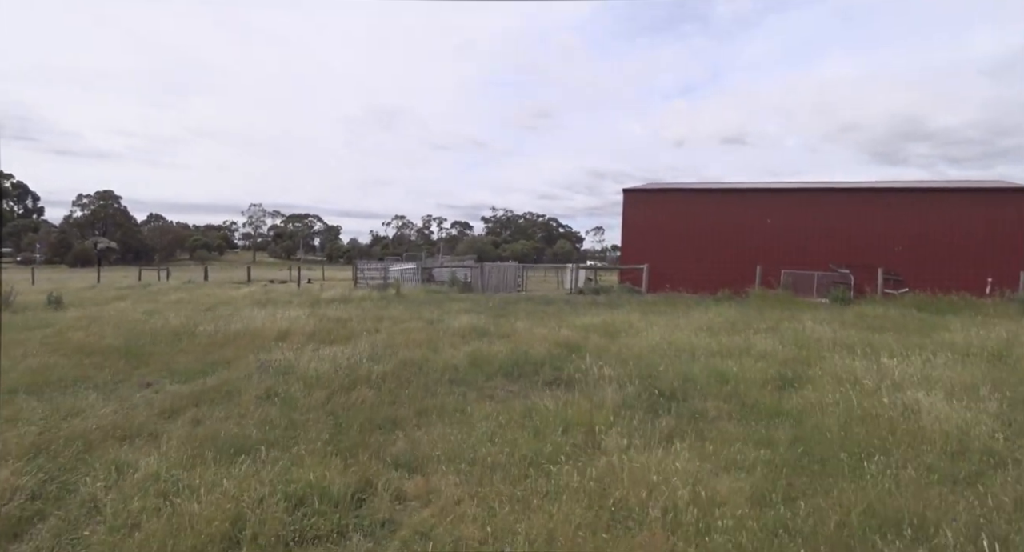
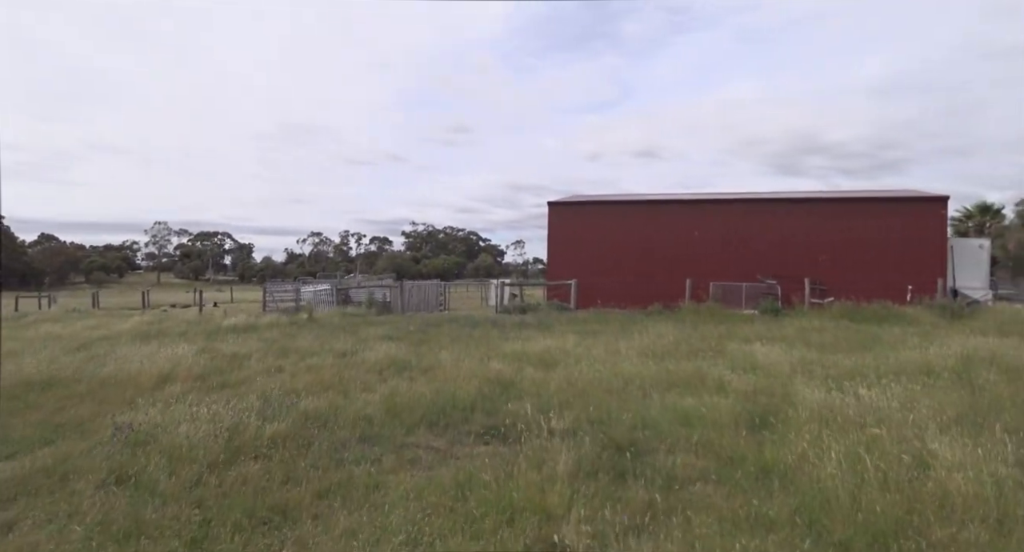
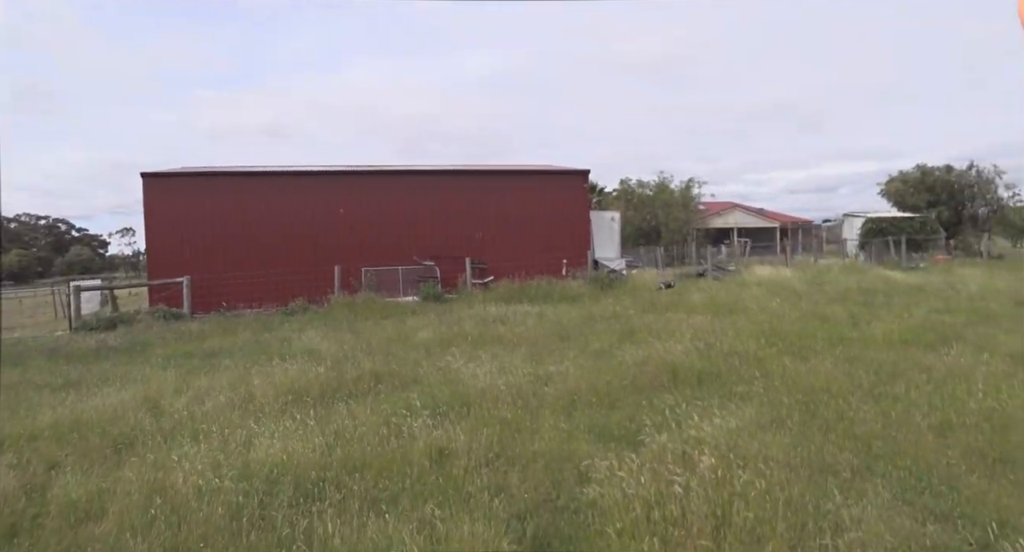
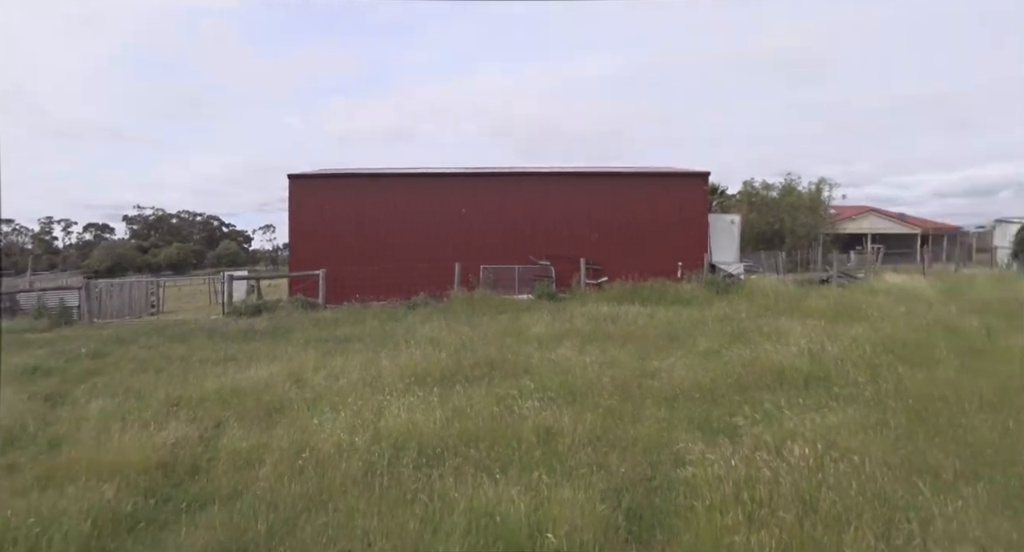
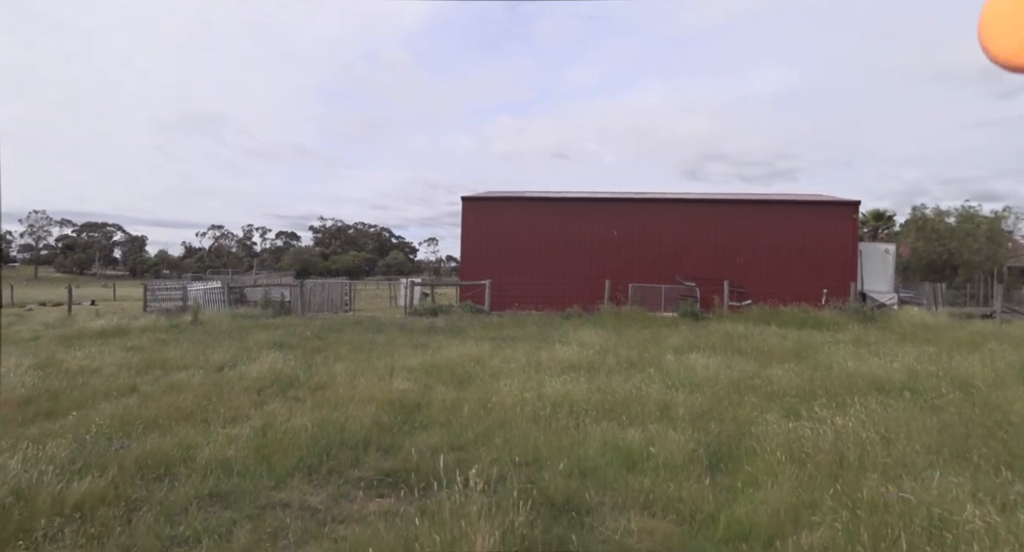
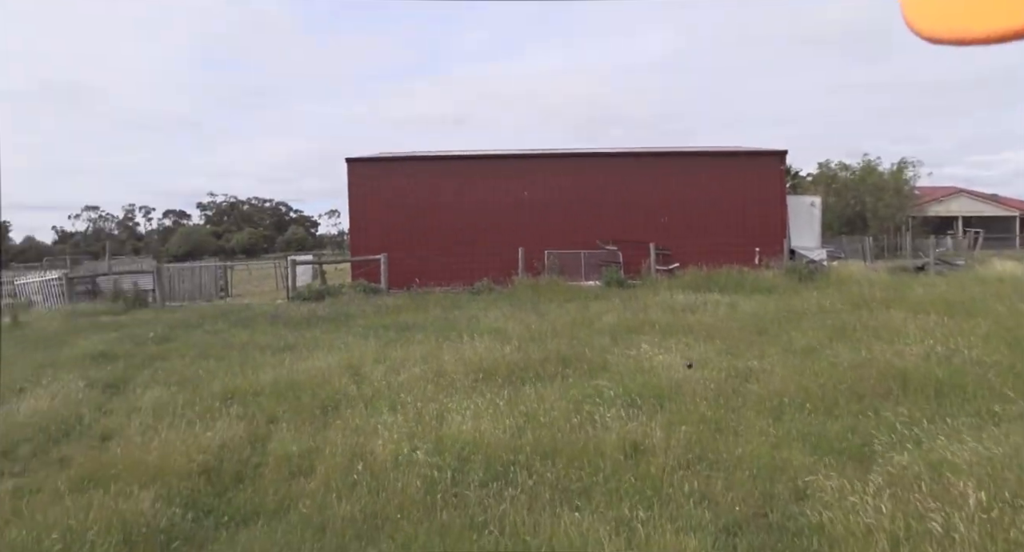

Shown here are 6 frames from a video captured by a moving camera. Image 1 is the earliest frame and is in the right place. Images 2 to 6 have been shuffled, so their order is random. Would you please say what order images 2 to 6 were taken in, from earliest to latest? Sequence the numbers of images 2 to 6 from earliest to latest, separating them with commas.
2, 5, 4, 3, 6
